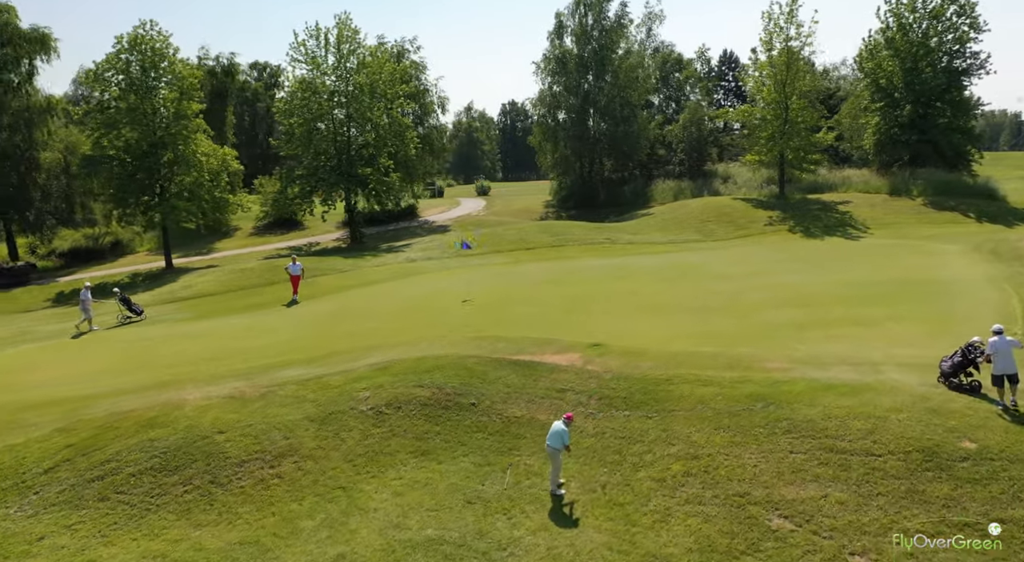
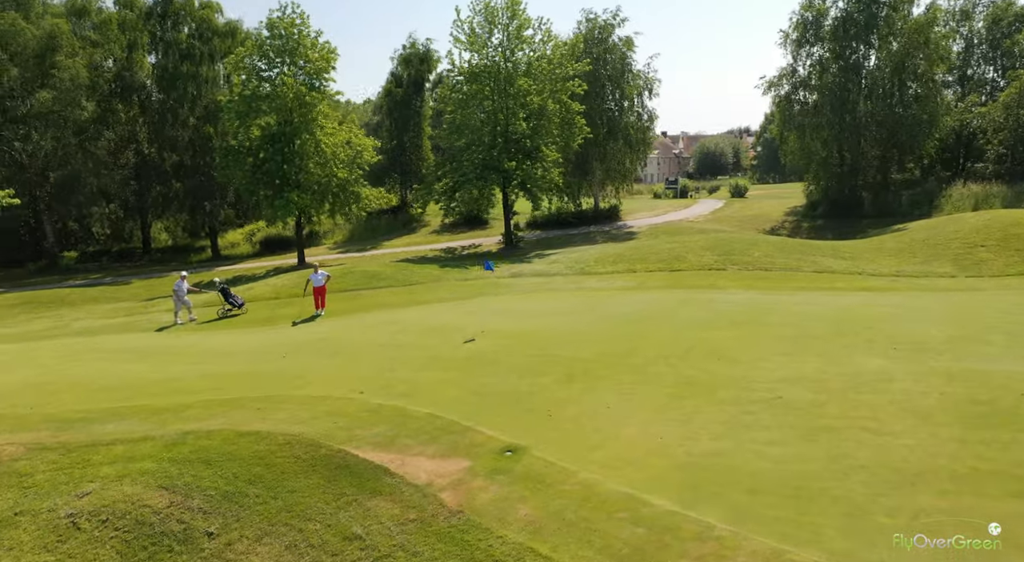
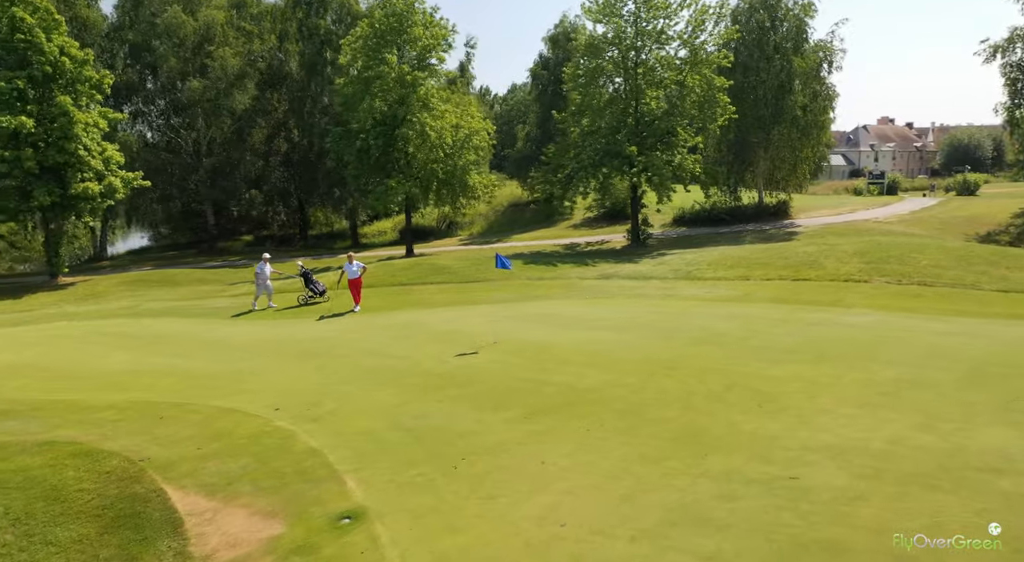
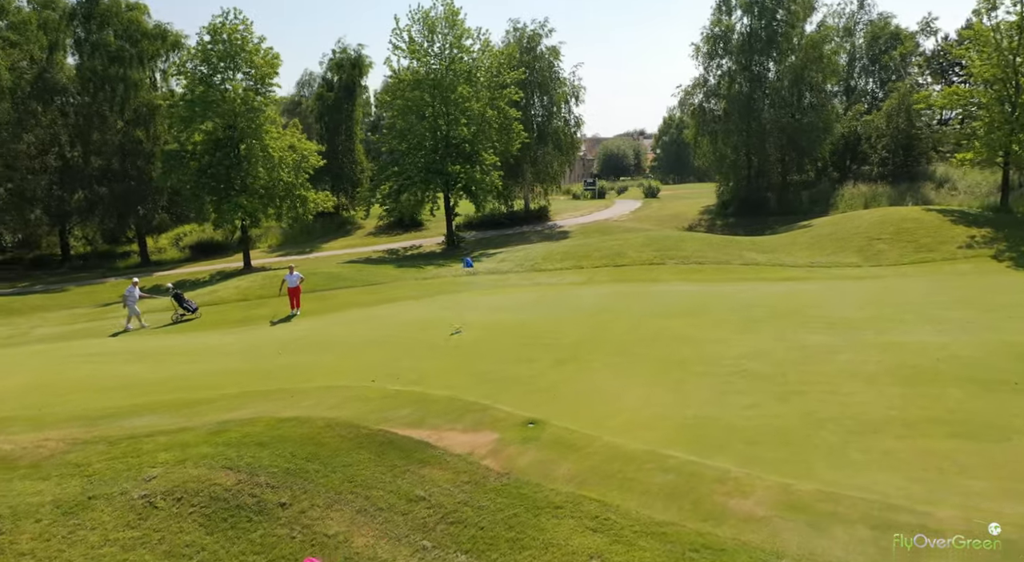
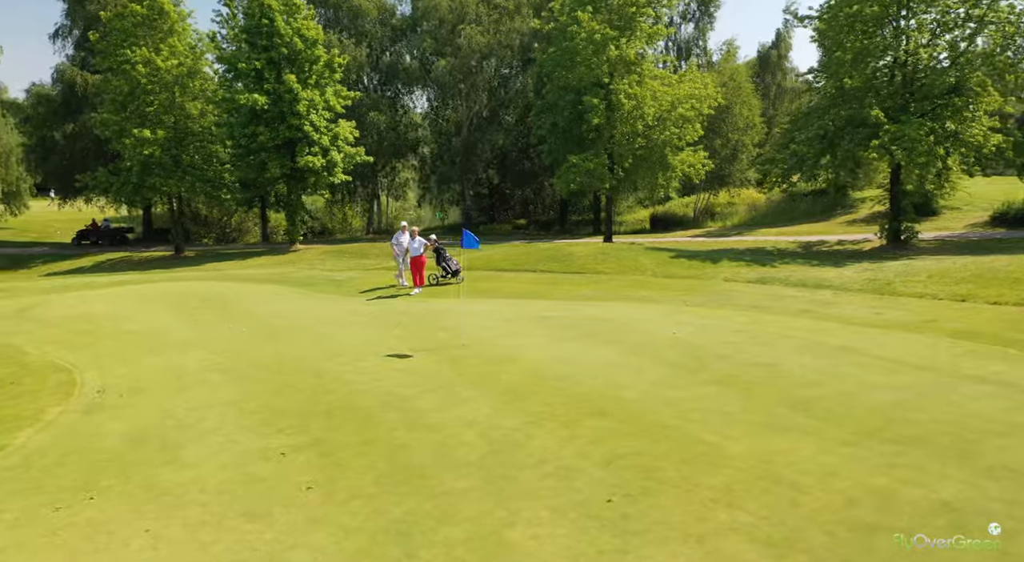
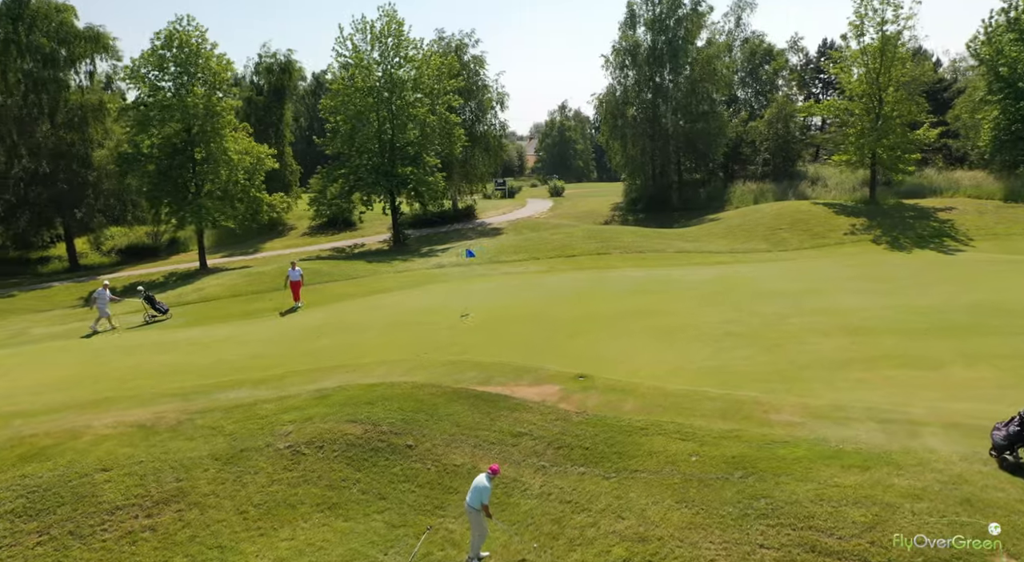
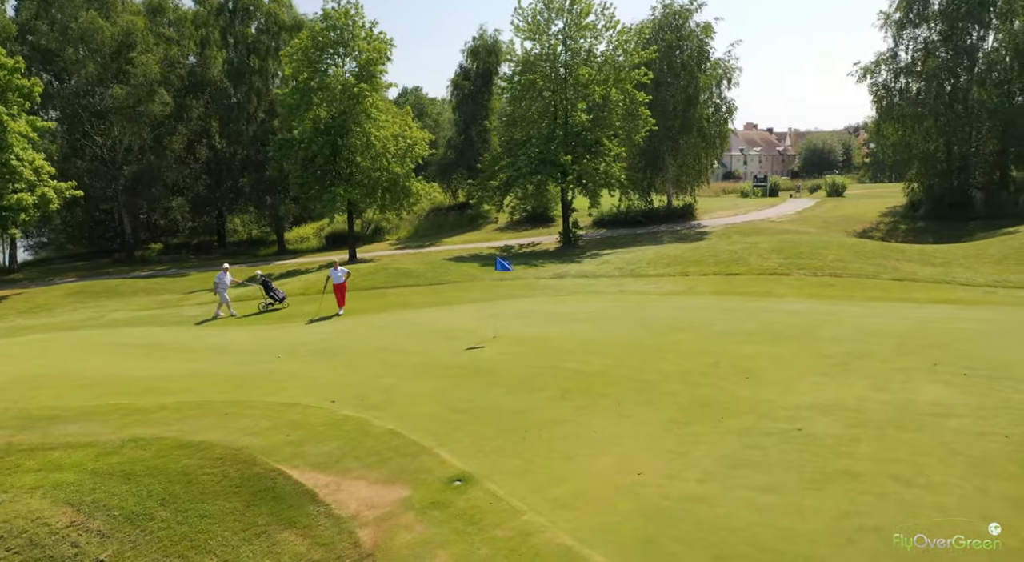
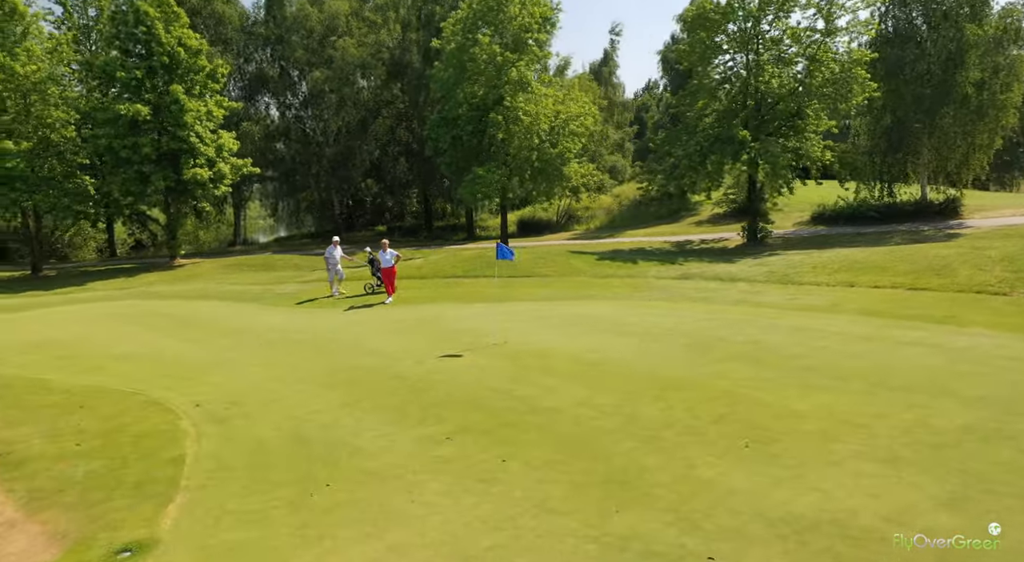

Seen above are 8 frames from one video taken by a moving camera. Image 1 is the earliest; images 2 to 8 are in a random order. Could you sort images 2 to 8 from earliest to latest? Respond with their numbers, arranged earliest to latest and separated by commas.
6, 4, 2, 7, 3, 8, 5
